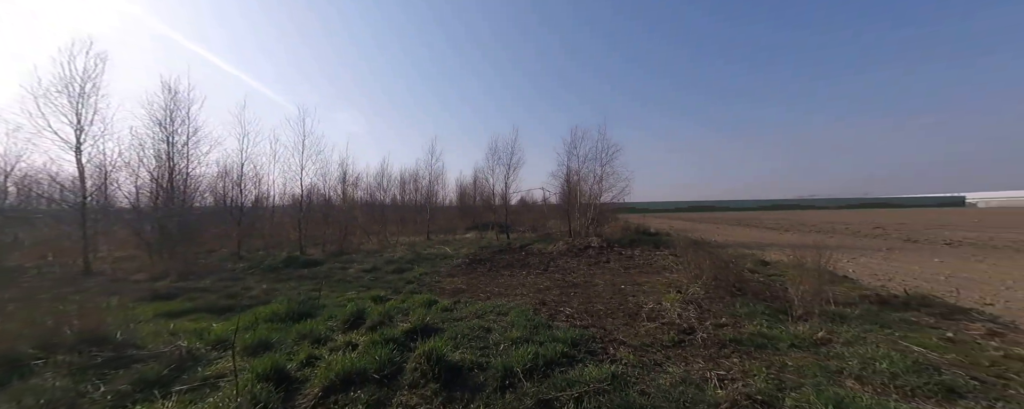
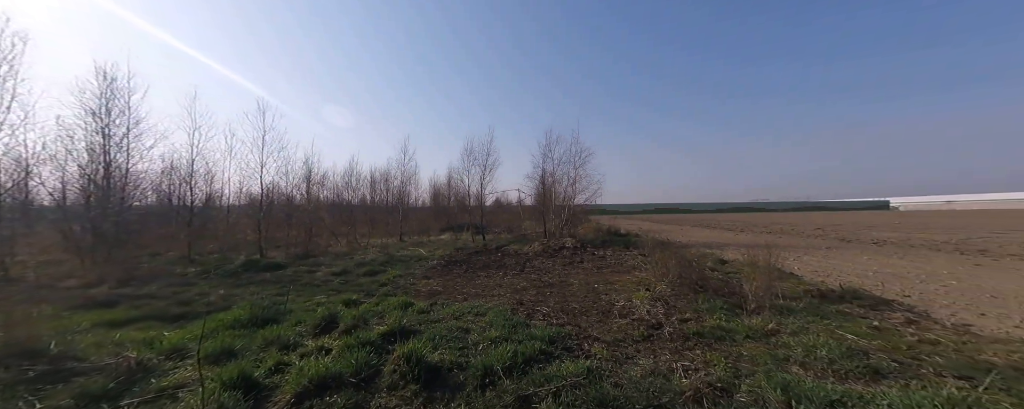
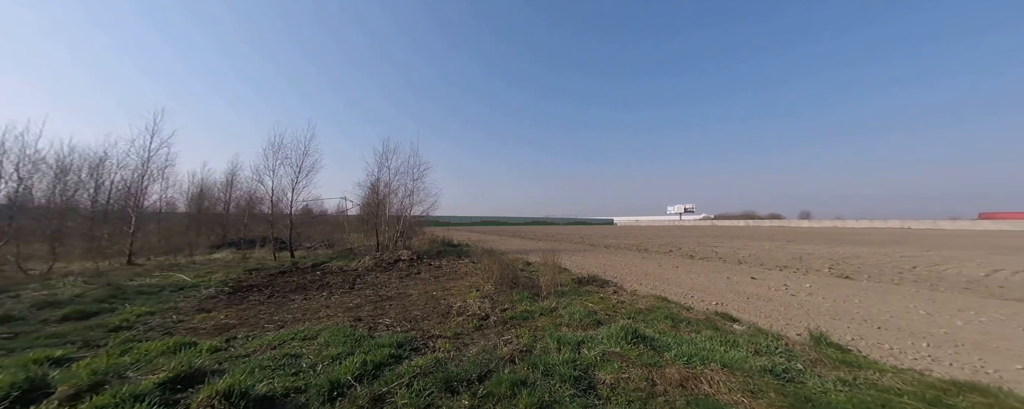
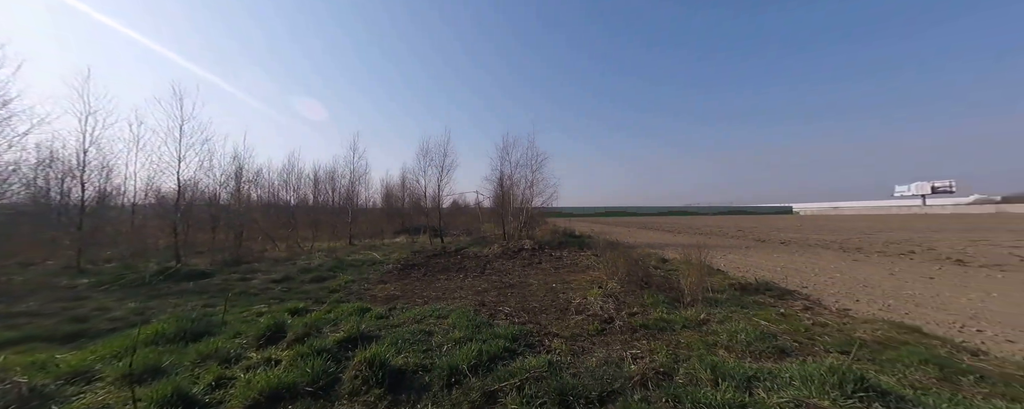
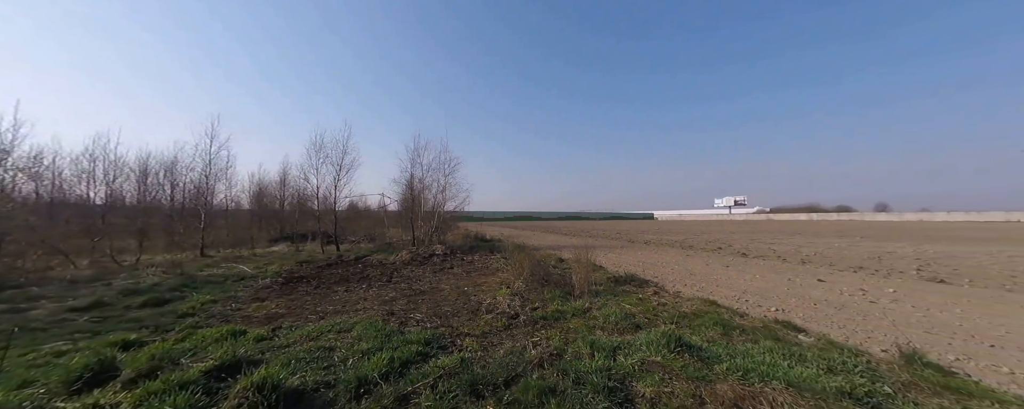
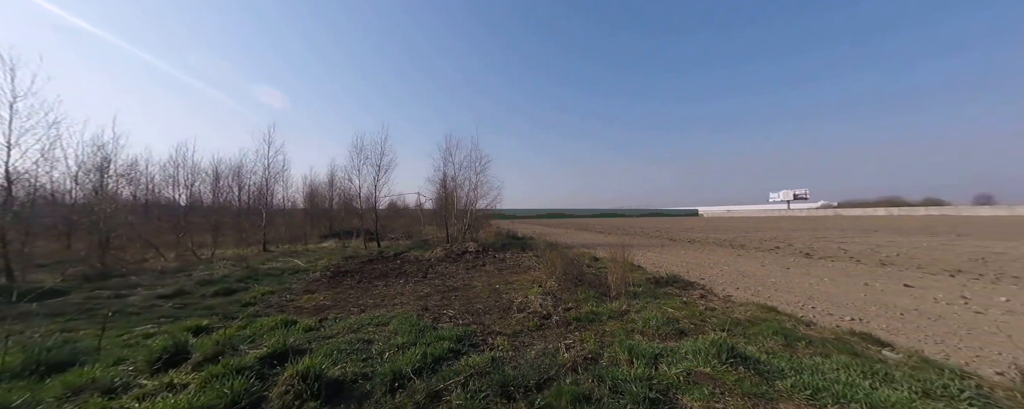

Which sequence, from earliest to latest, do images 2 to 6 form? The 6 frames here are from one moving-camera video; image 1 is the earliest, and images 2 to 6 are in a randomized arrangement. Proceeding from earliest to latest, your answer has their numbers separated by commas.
2, 4, 6, 5, 3
